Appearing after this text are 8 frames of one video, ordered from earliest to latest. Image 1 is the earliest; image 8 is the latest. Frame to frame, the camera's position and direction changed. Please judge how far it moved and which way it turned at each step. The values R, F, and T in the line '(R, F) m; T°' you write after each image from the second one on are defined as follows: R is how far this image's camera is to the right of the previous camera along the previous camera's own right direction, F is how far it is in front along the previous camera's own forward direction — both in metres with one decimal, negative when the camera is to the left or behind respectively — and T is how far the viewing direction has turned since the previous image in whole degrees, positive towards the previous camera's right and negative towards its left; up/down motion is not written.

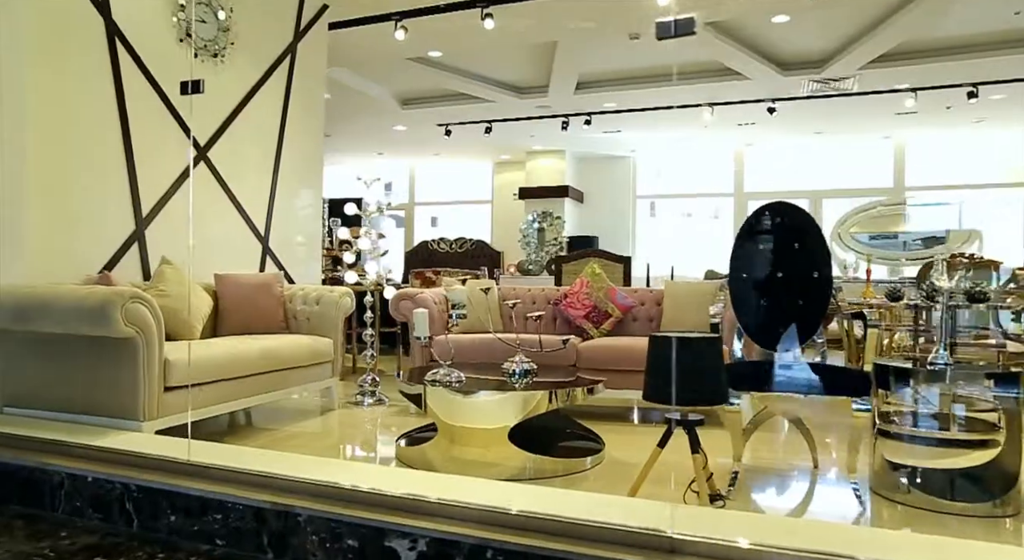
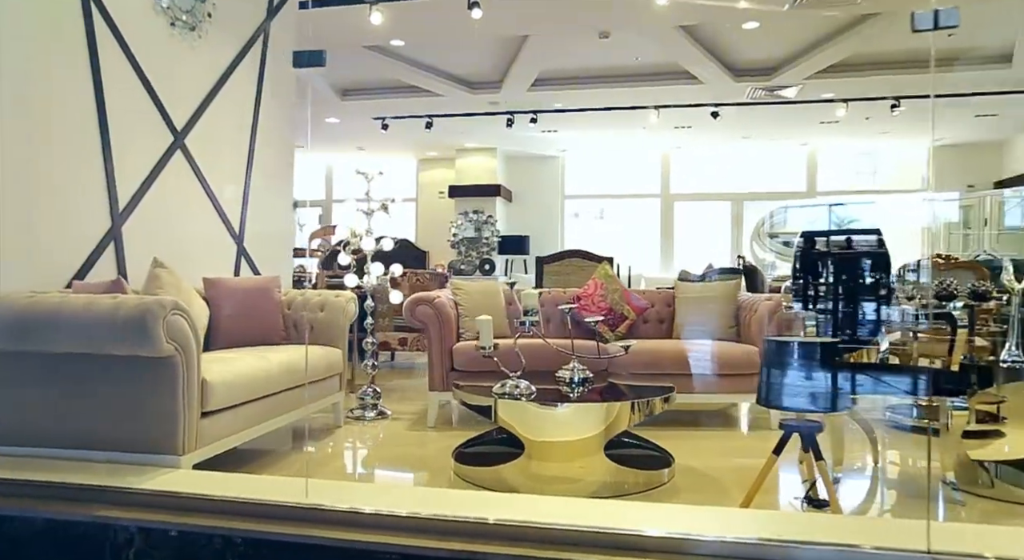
(-0.7, +0.3) m; +10°
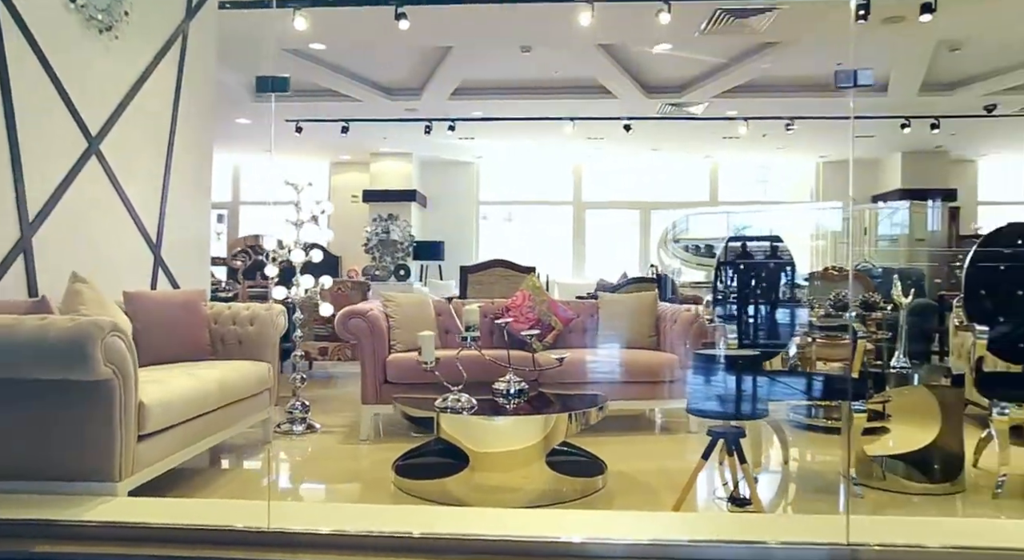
(-0.1, -0.1) m; +8°
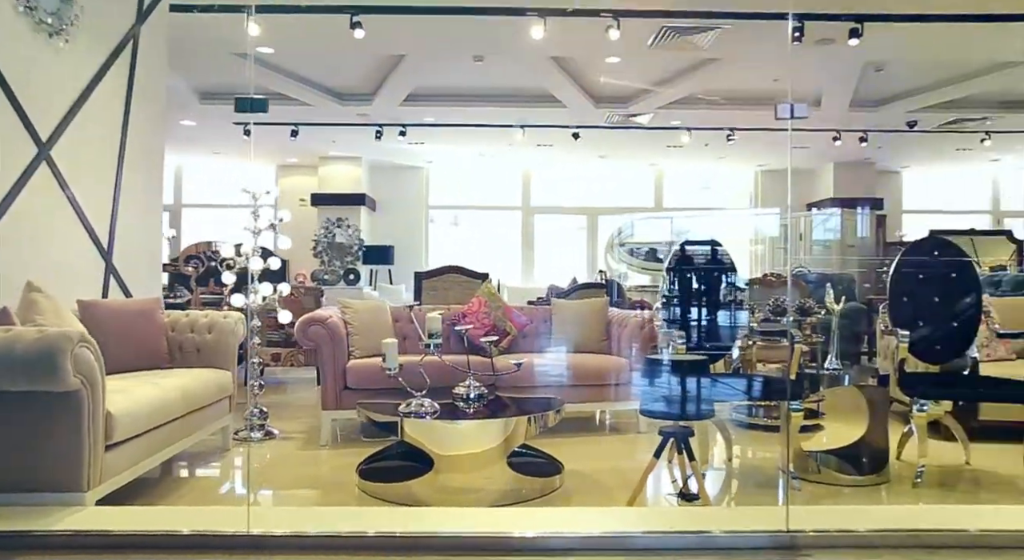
(-0.1, -0.1) m; +4°
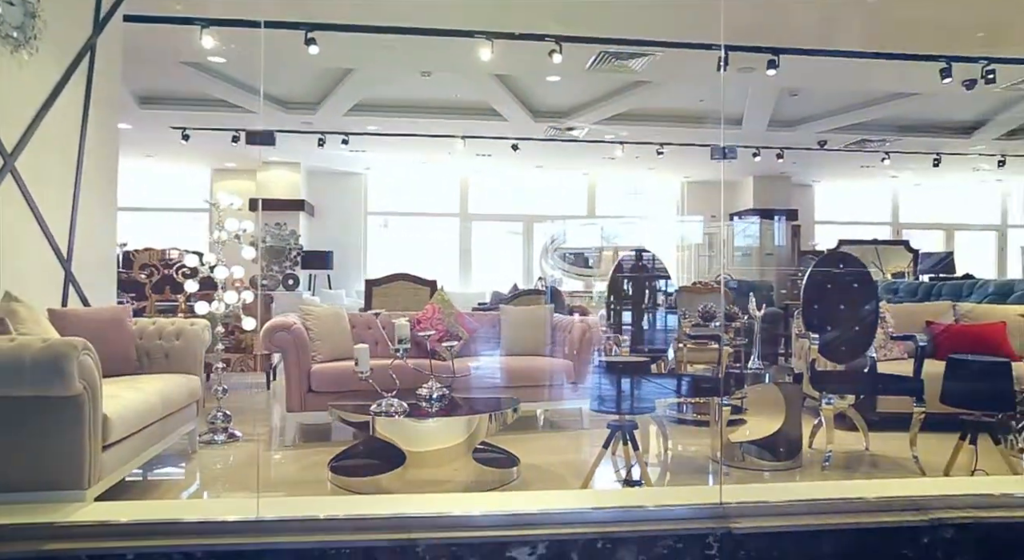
(-0.1, -0.3) m; +6°
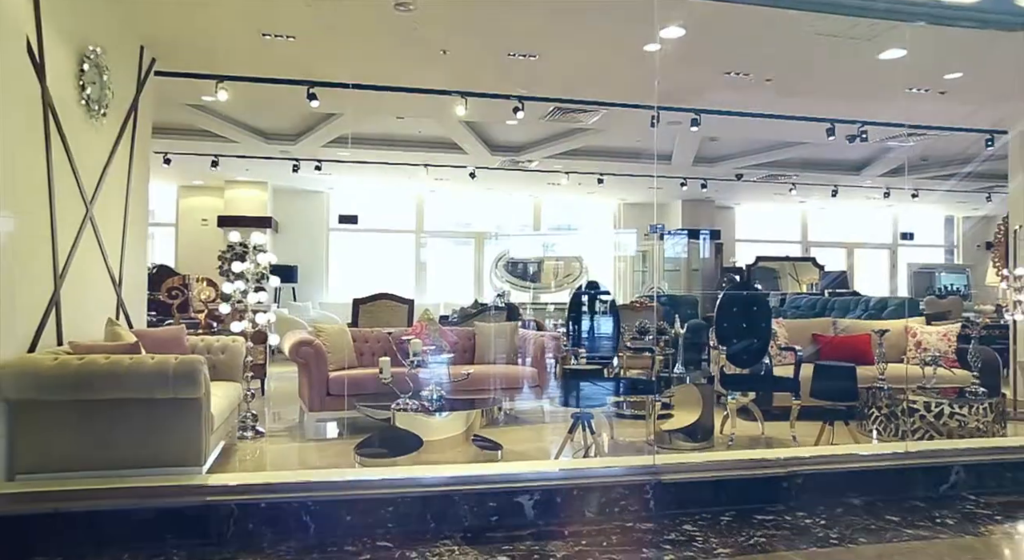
(-0.3, -1.0) m; +5°
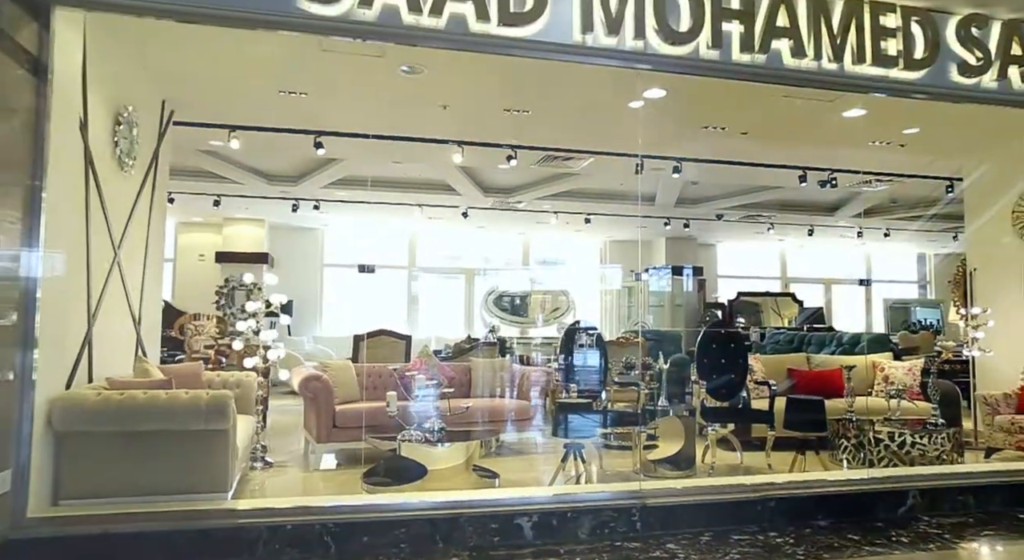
(-0.1, -0.4) m; +1°
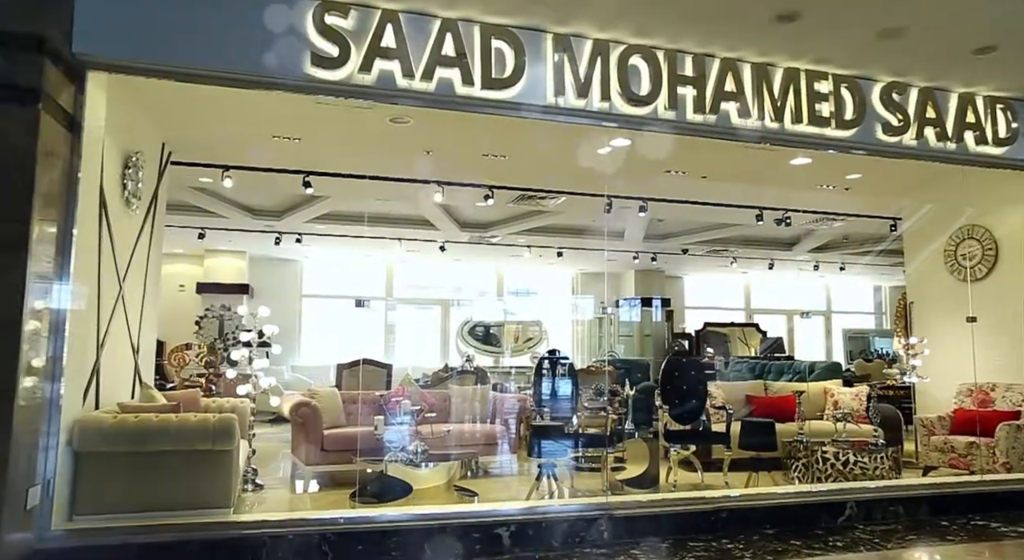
(0.0, -0.4) m; +2°
